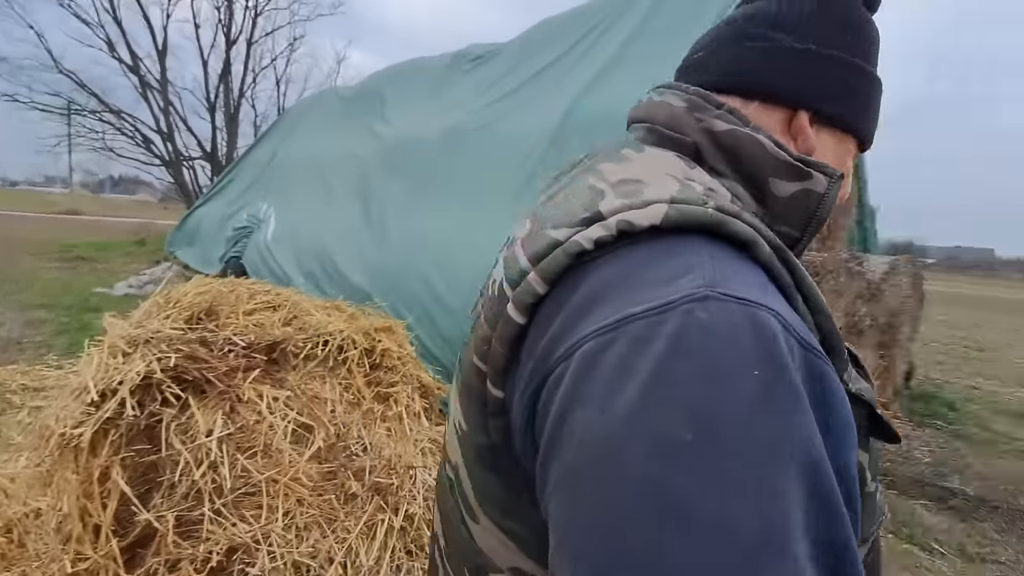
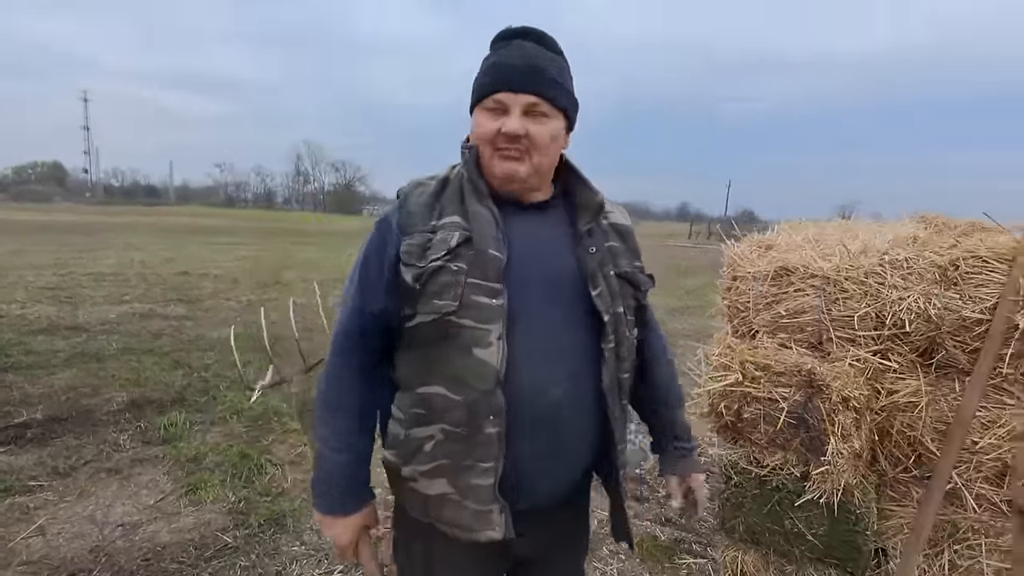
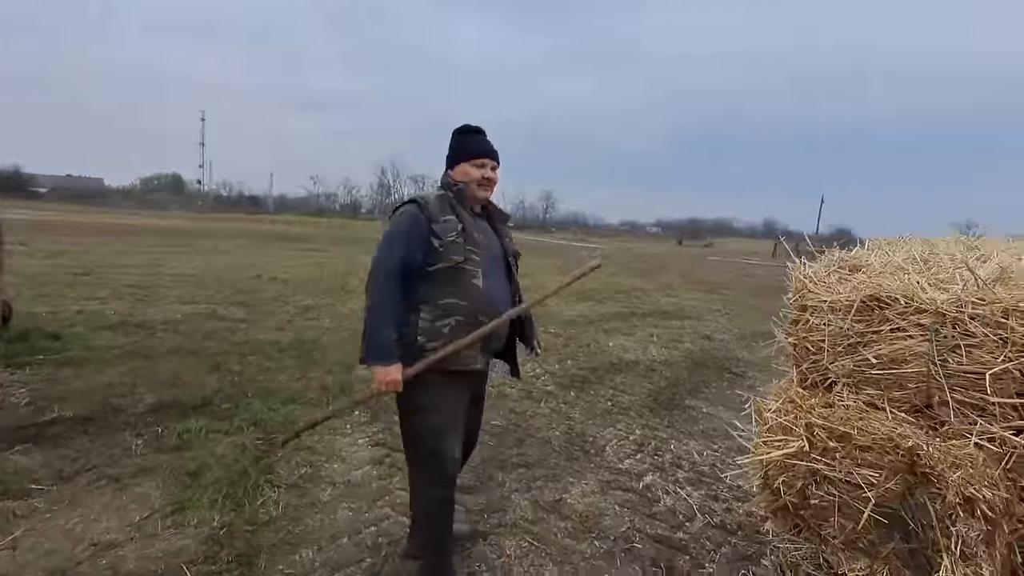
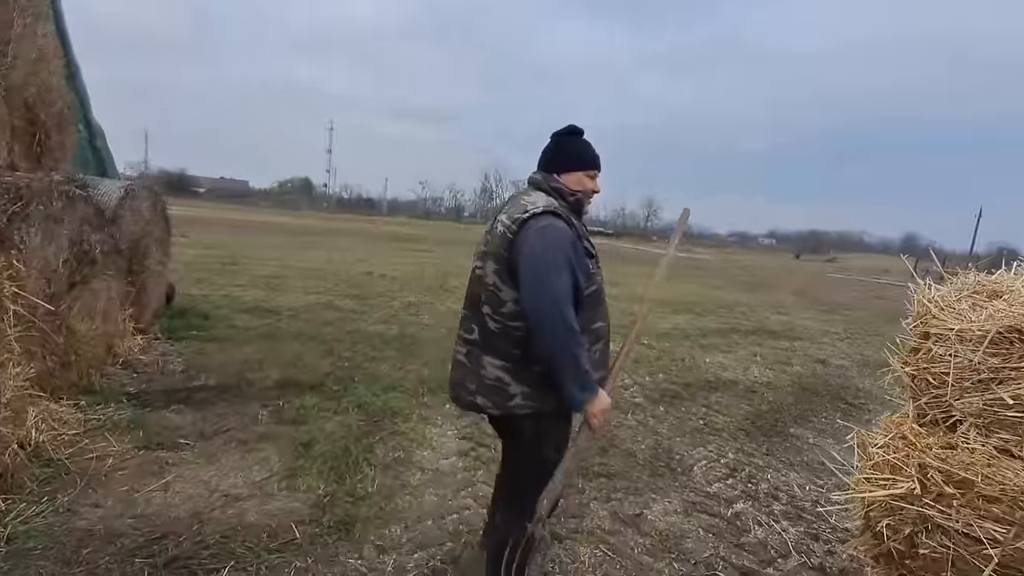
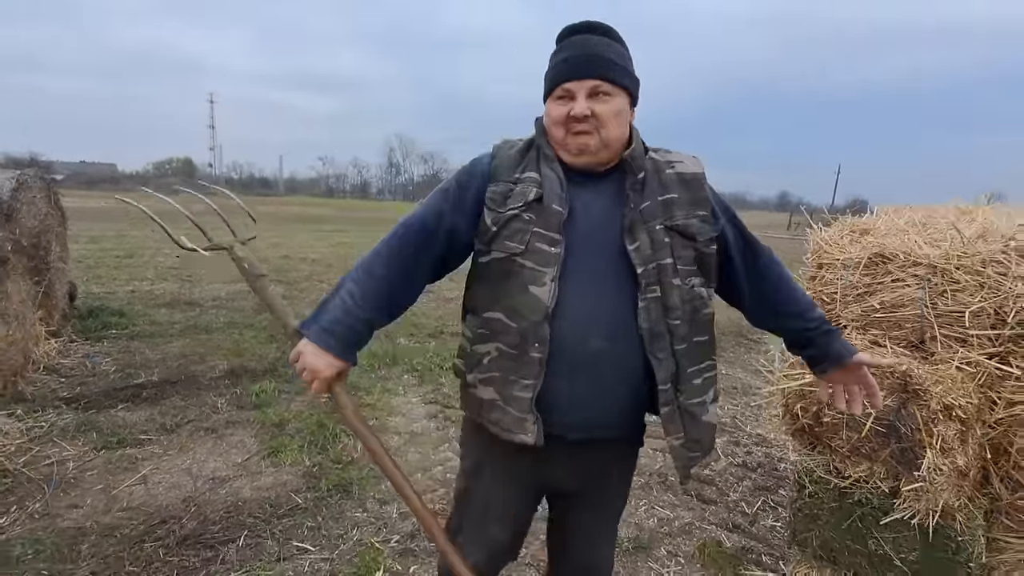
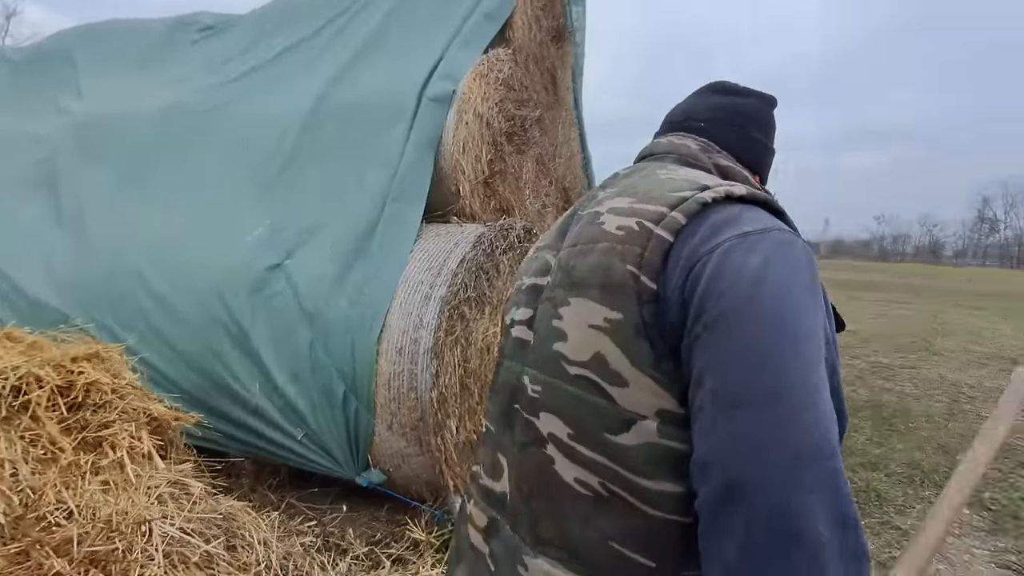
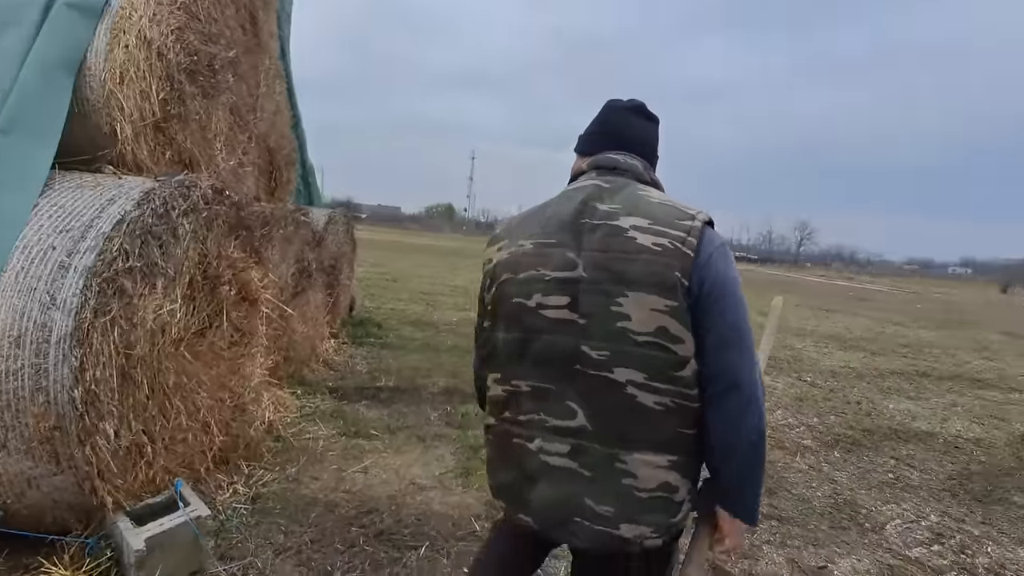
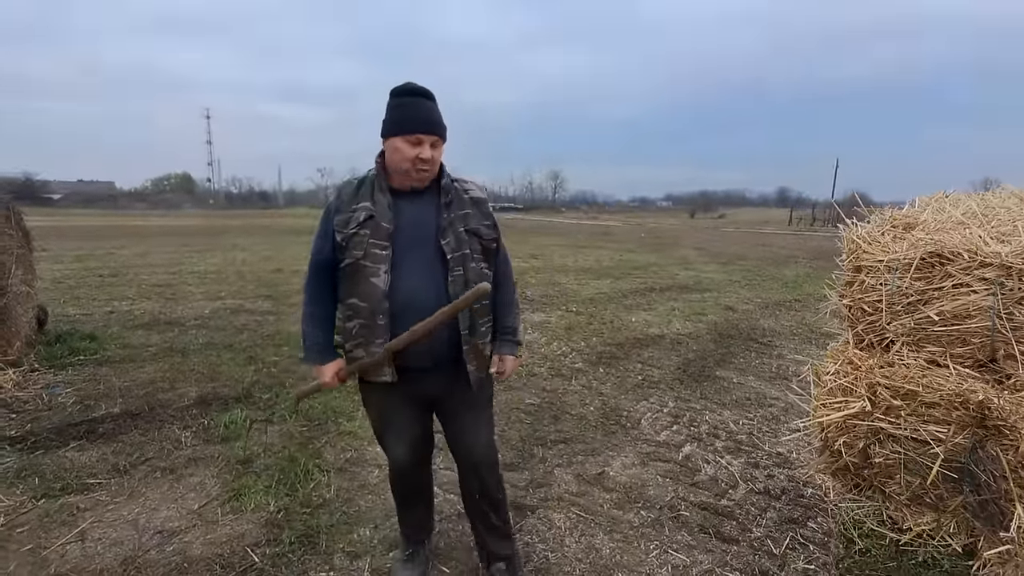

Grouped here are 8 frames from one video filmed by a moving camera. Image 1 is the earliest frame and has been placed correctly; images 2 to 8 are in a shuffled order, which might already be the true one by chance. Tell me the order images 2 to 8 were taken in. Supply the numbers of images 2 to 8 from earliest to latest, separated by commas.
6, 7, 4, 3, 8, 5, 2
